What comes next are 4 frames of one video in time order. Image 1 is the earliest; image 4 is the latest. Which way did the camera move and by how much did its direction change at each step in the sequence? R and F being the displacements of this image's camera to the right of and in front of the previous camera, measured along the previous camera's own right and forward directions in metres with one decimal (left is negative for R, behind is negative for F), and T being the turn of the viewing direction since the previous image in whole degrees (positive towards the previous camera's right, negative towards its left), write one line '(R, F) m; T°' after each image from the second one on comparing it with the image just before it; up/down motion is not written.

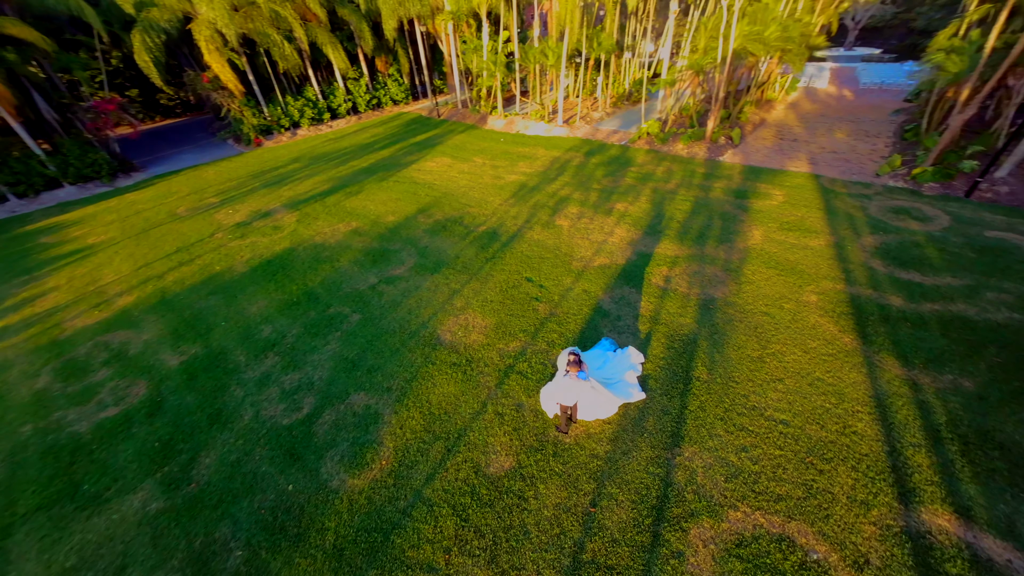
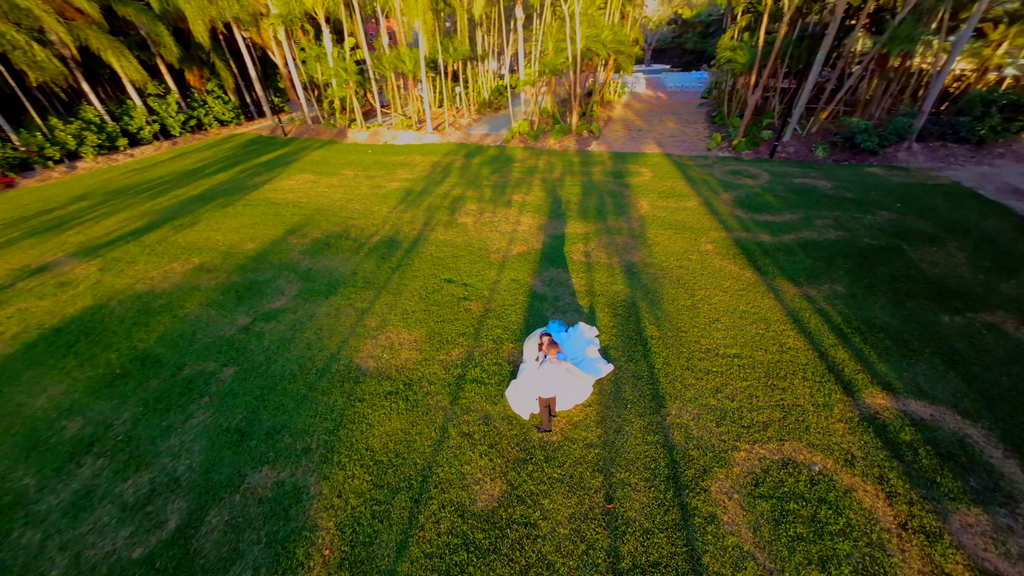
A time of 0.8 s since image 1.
(-0.6, +0.8) m; +18°
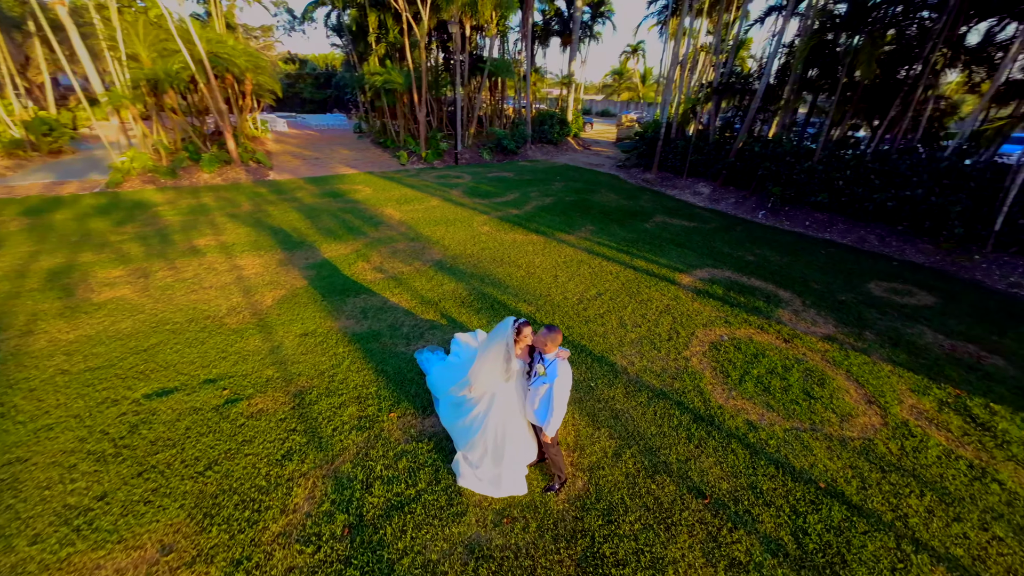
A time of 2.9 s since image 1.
(-1.1, +2.1) m; +45°
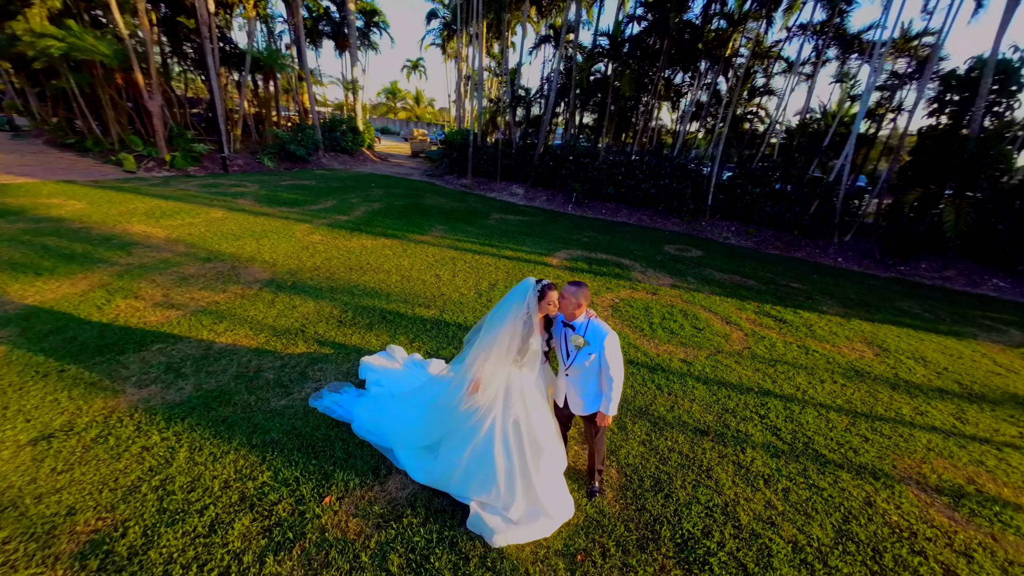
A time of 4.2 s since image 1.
(-0.9, +0.8) m; +30°
